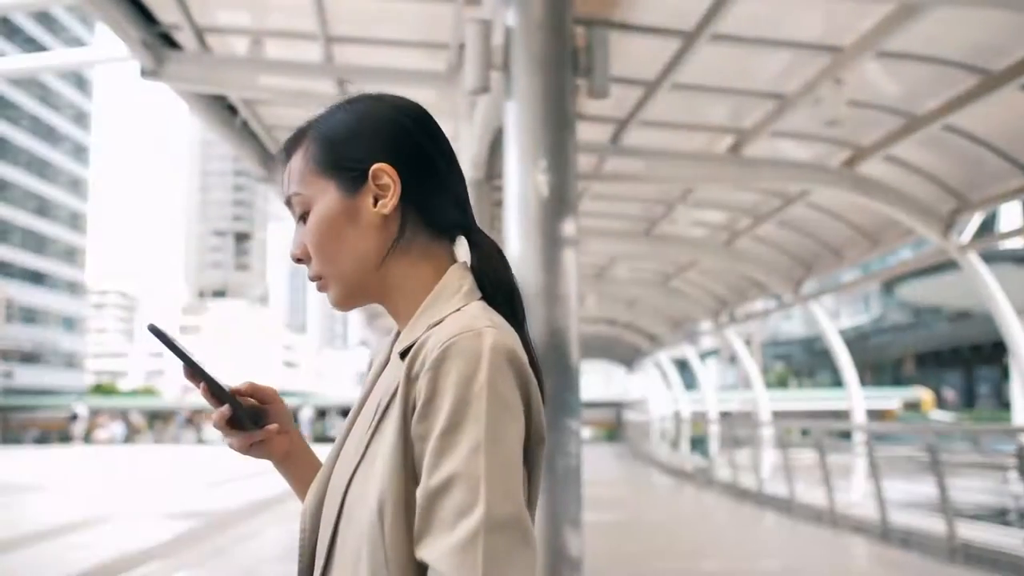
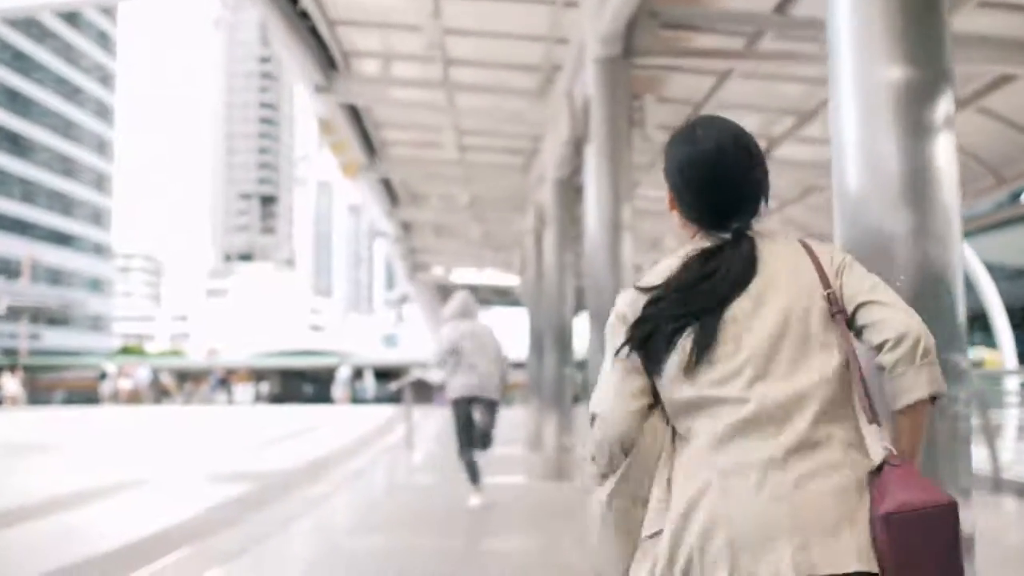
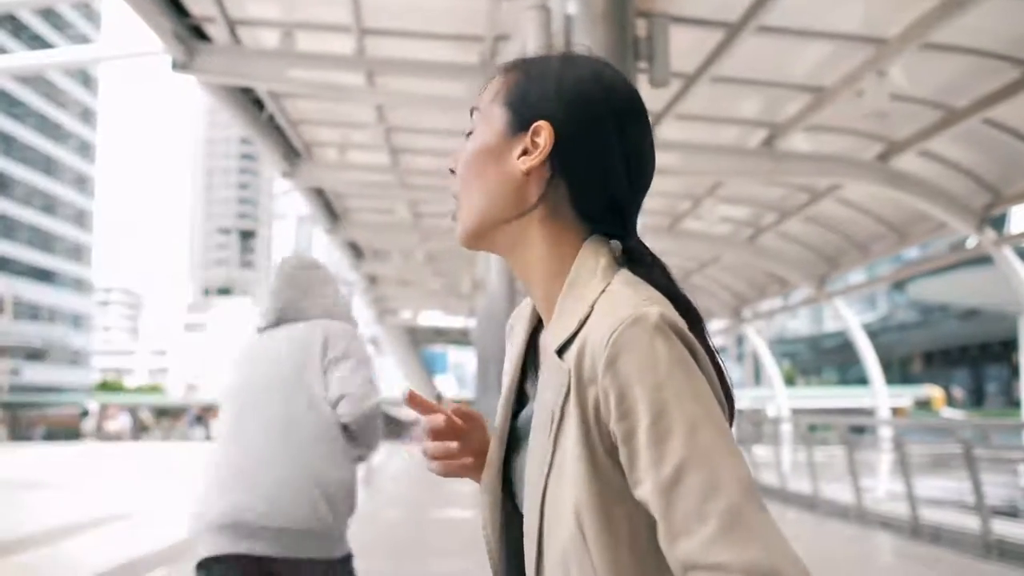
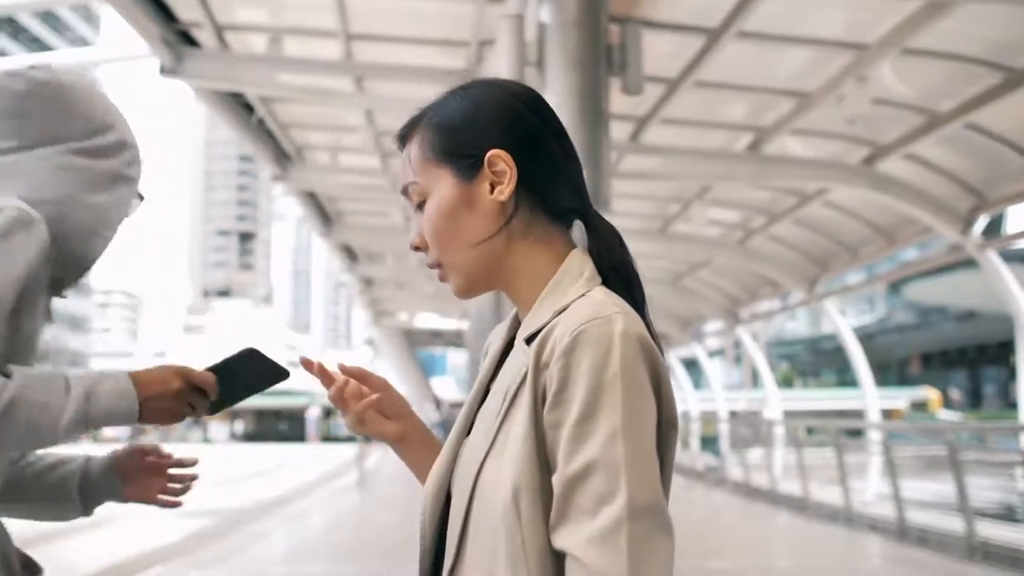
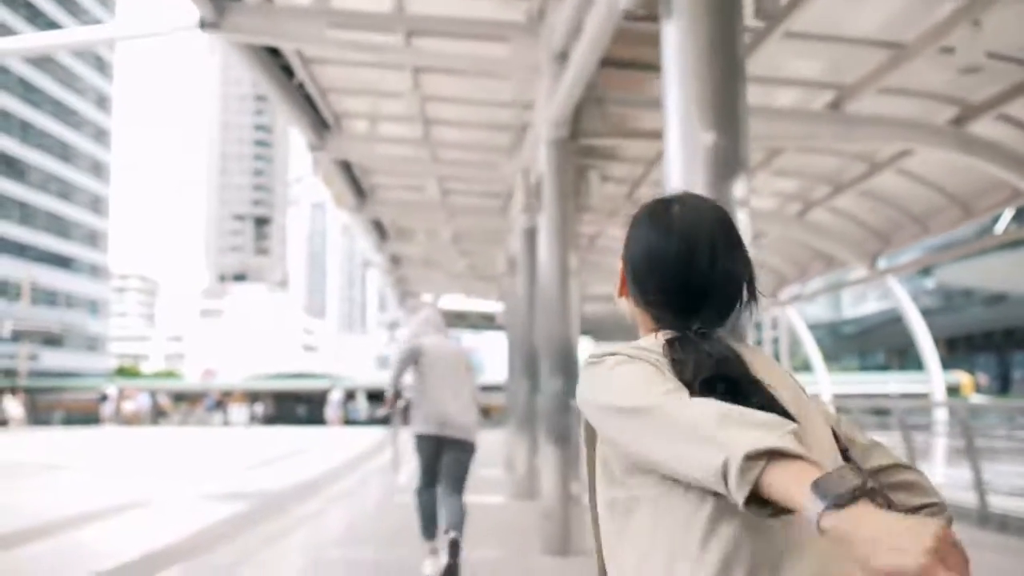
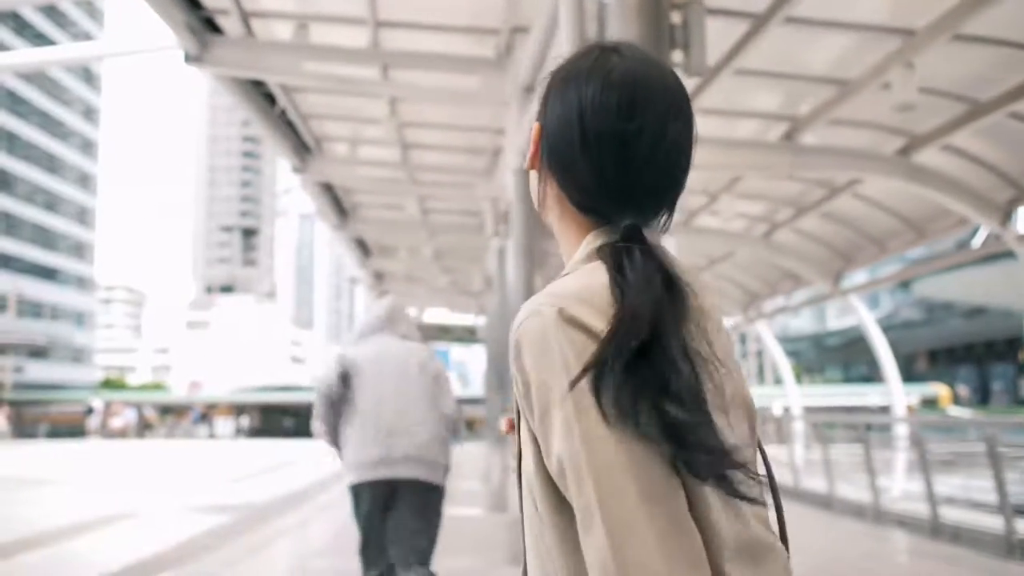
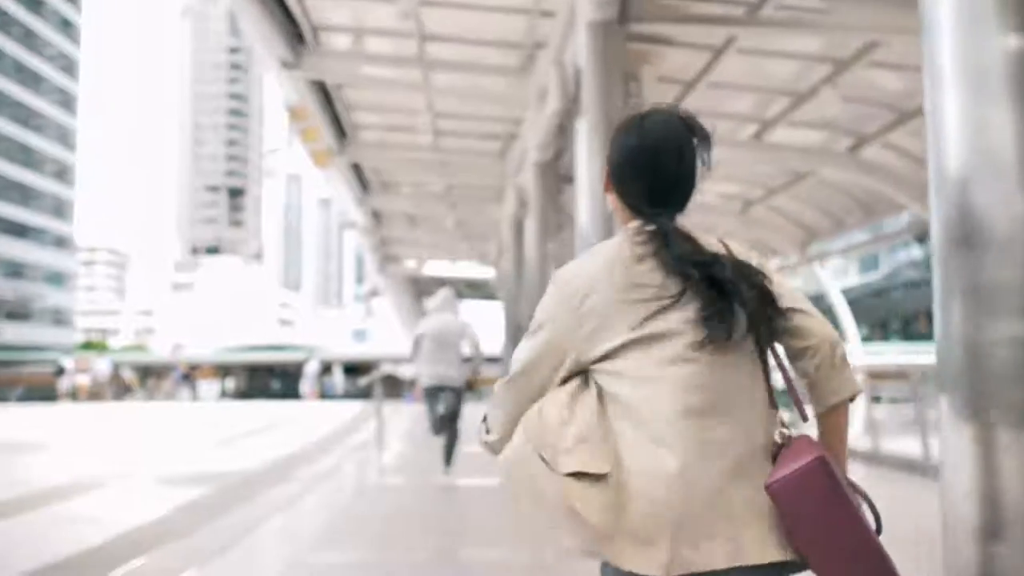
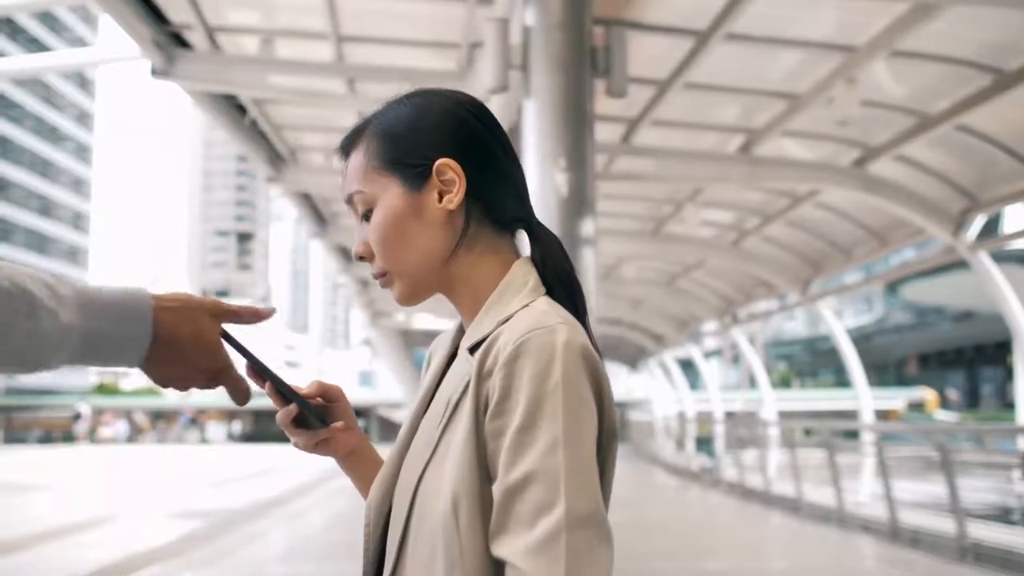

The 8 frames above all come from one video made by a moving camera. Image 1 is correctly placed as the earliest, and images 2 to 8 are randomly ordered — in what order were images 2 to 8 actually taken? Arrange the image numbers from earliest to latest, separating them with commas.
8, 4, 3, 6, 5, 2, 7
